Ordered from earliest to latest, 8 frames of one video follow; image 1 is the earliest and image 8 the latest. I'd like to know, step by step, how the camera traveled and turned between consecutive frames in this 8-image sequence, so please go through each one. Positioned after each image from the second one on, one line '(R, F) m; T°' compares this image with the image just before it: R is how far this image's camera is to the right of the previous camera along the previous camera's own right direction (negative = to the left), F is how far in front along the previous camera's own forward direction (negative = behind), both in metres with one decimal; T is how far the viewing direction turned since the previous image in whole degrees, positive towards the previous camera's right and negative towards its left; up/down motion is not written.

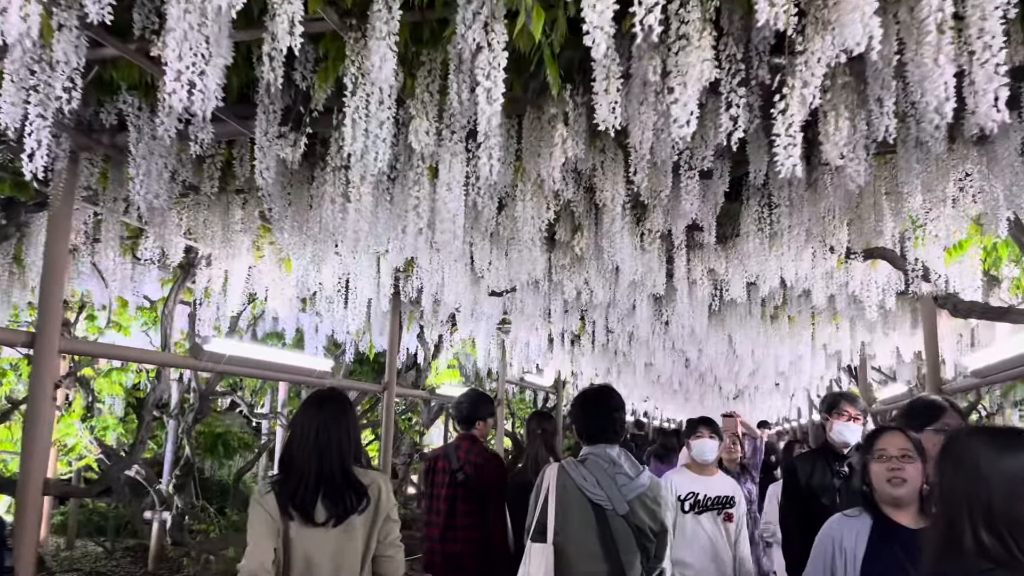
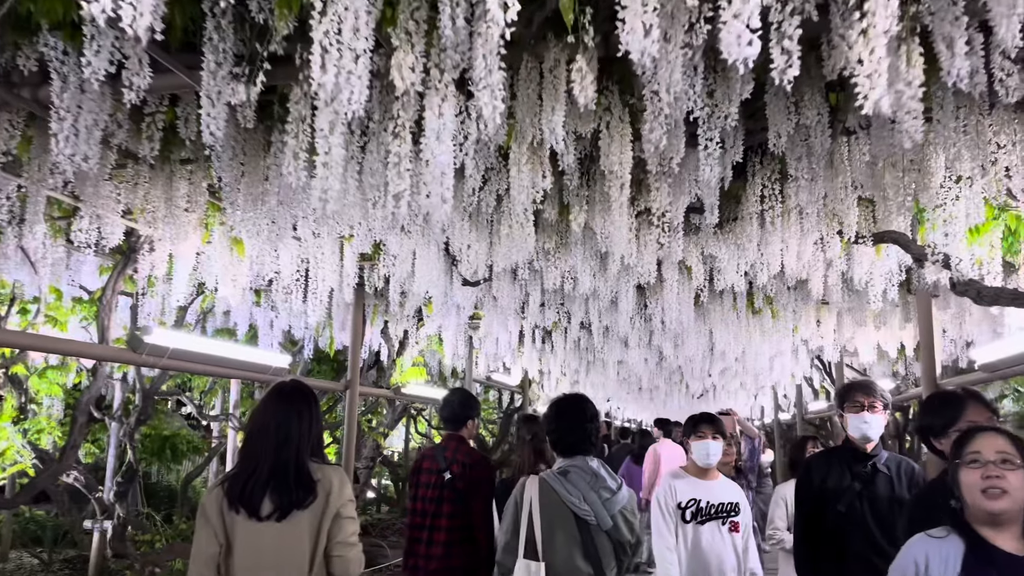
(-0.1, +0.3) m; +3°
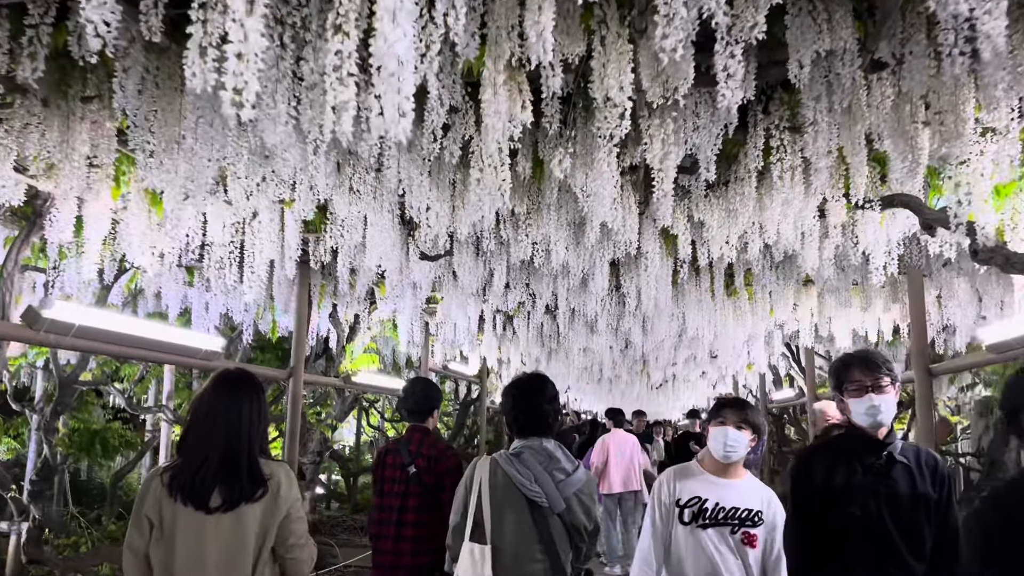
(0.0, +0.4) m; +3°
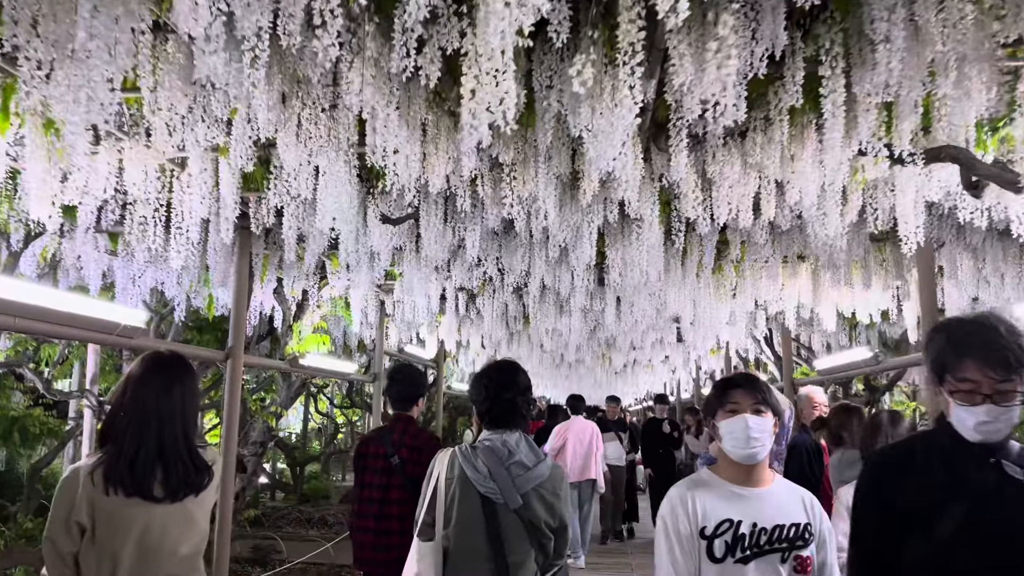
(-0.1, +0.5) m; +4°
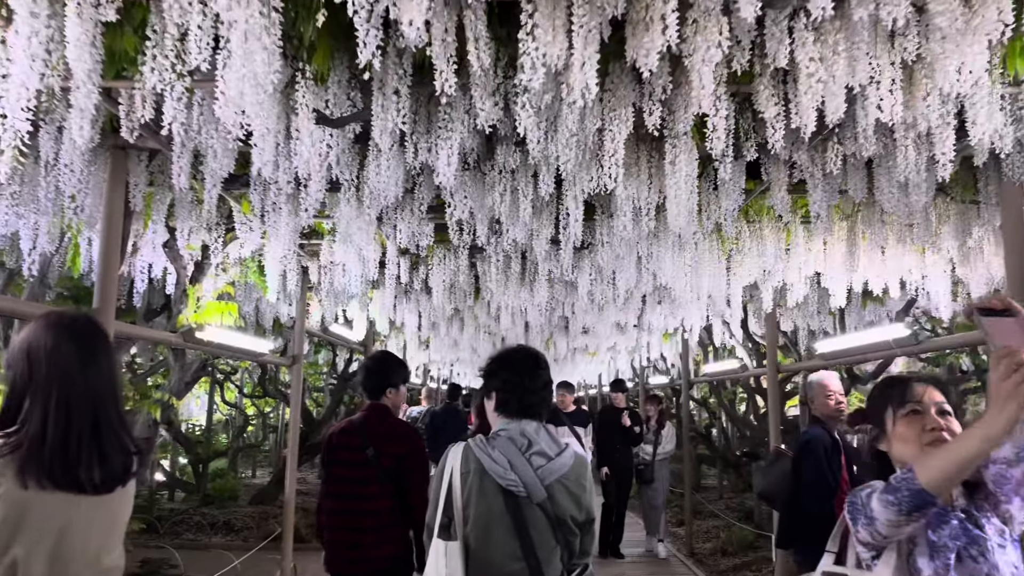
(-0.2, +0.9) m; +6°
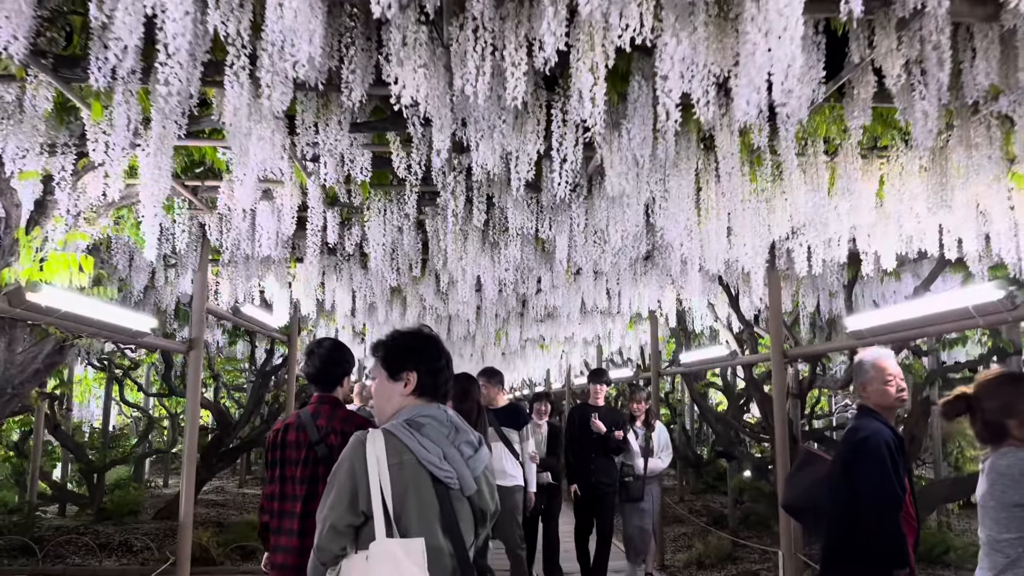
(-0.1, +1.0) m; +5°
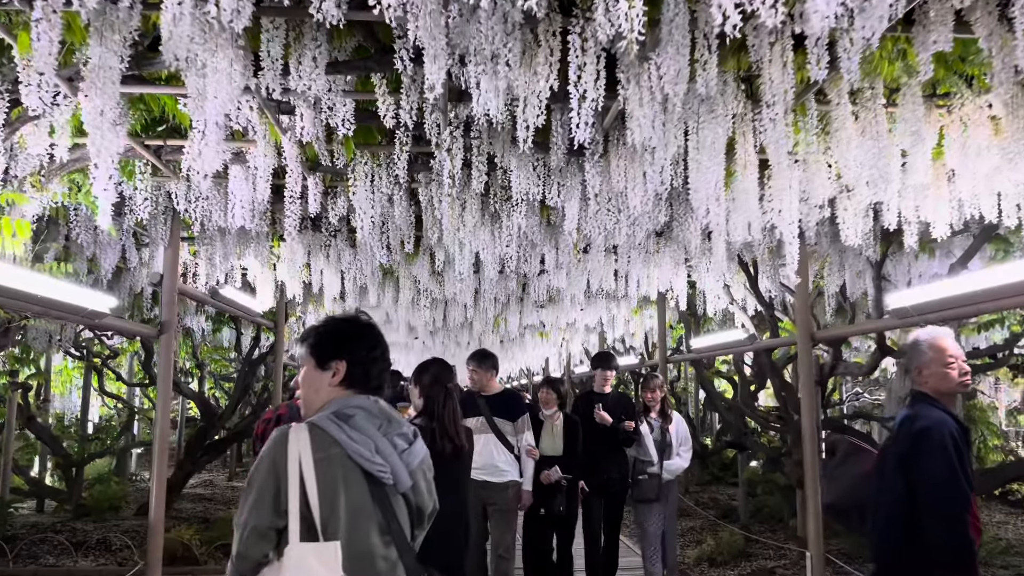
(0.0, +0.4) m; 0°
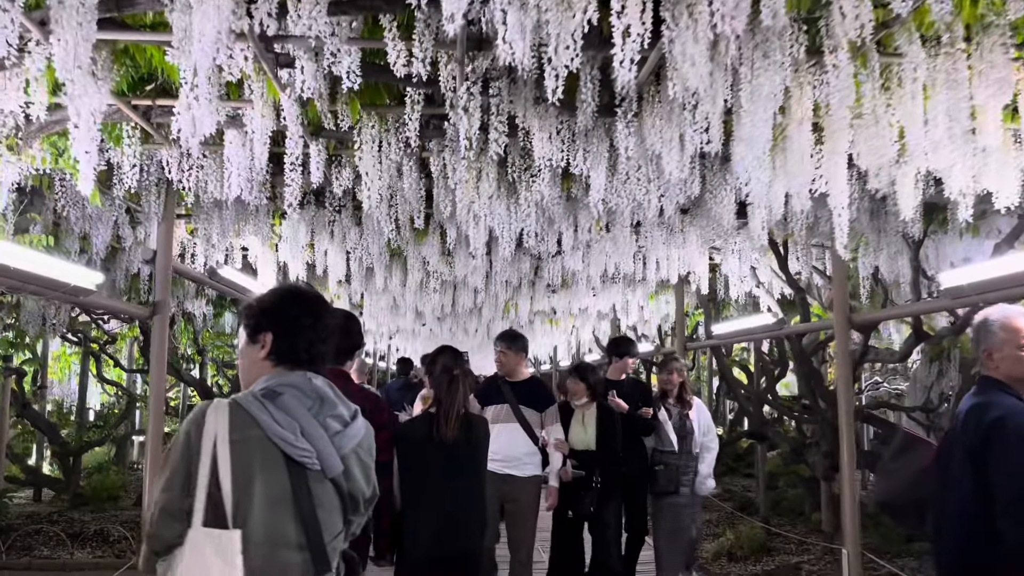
(-0.1, +0.3) m; 0°
